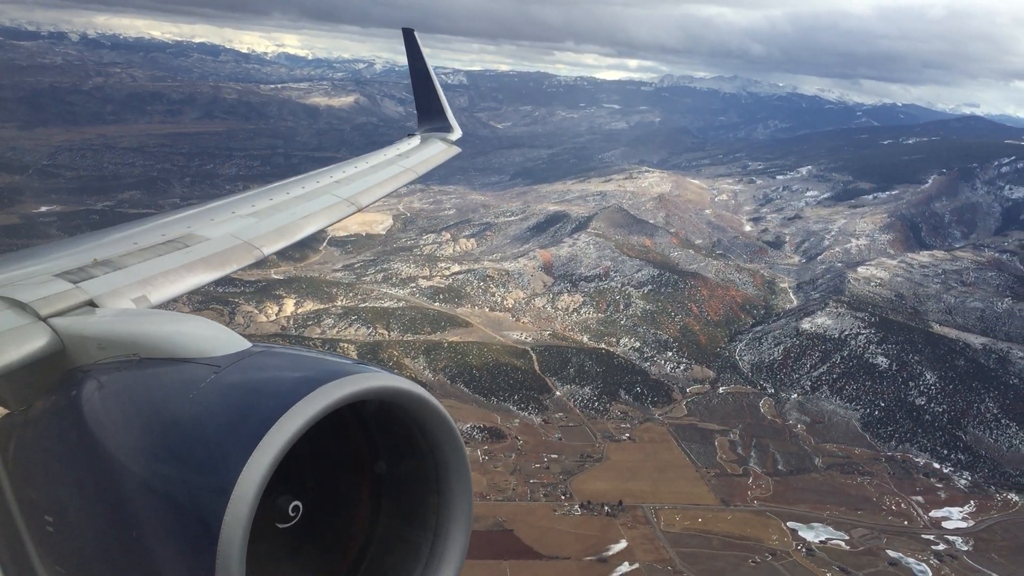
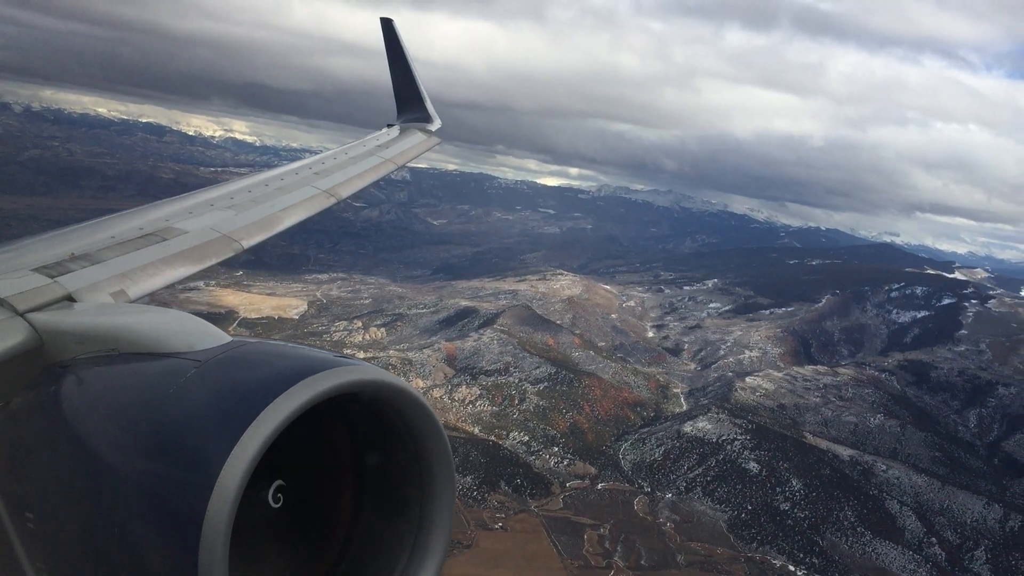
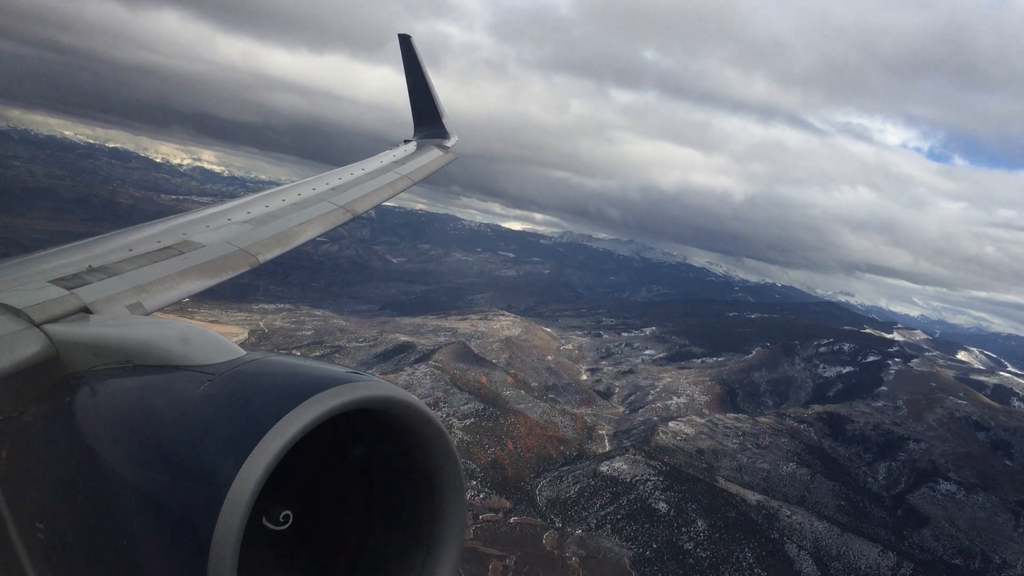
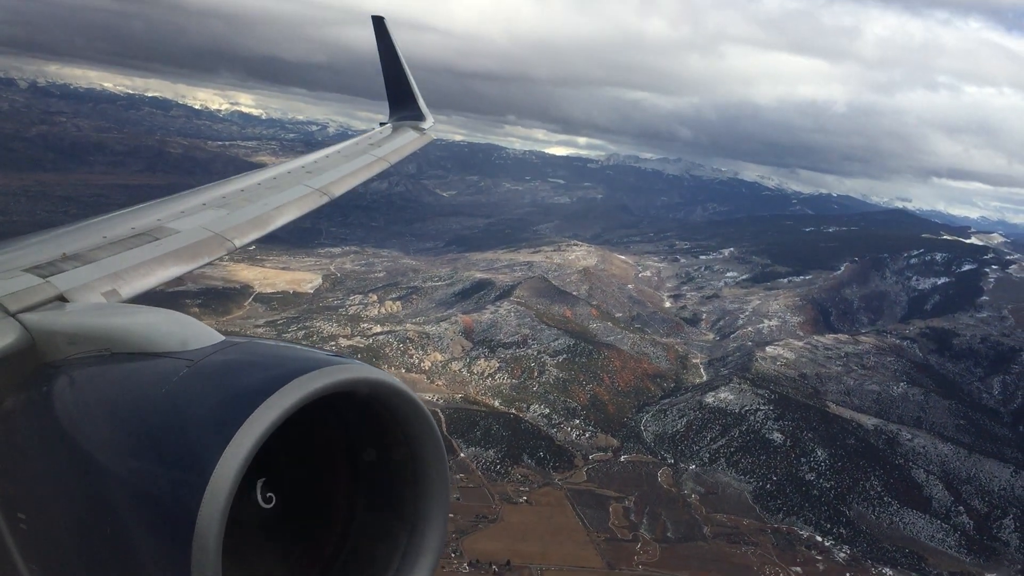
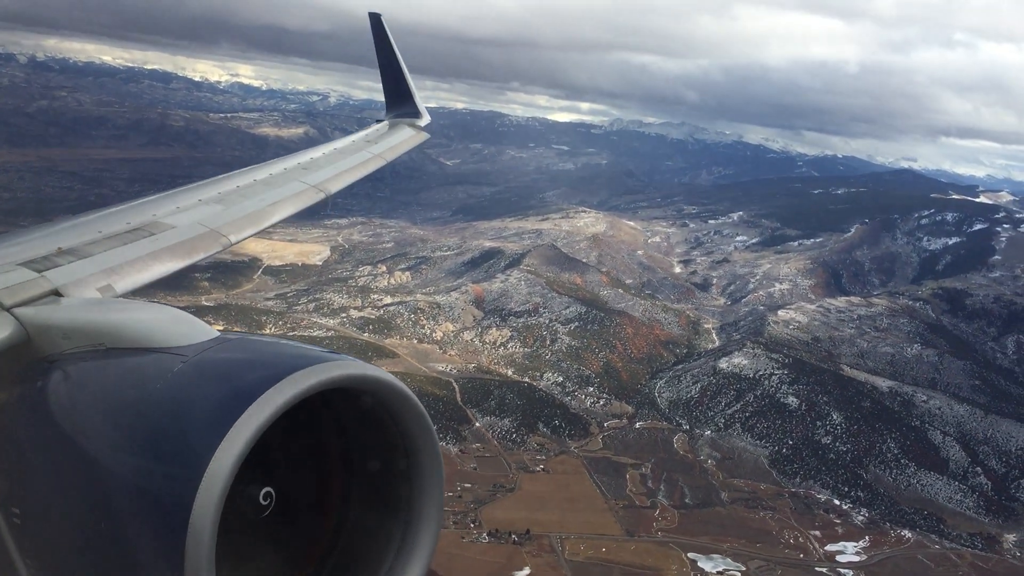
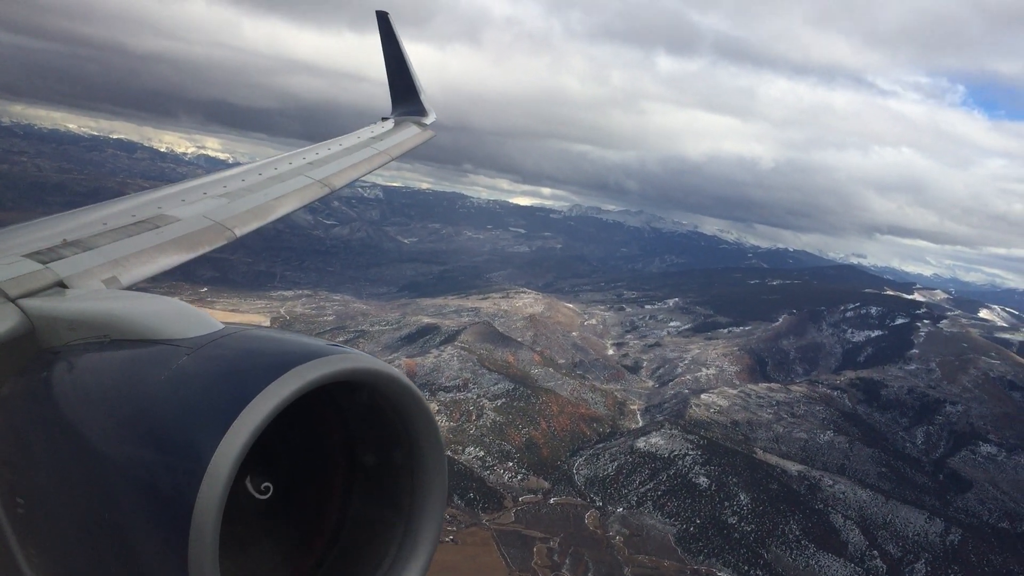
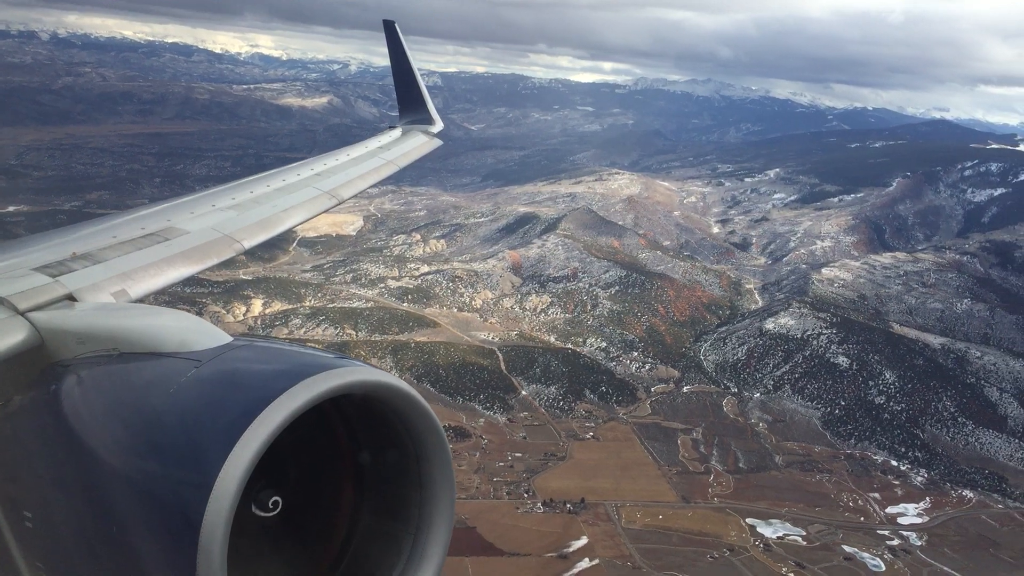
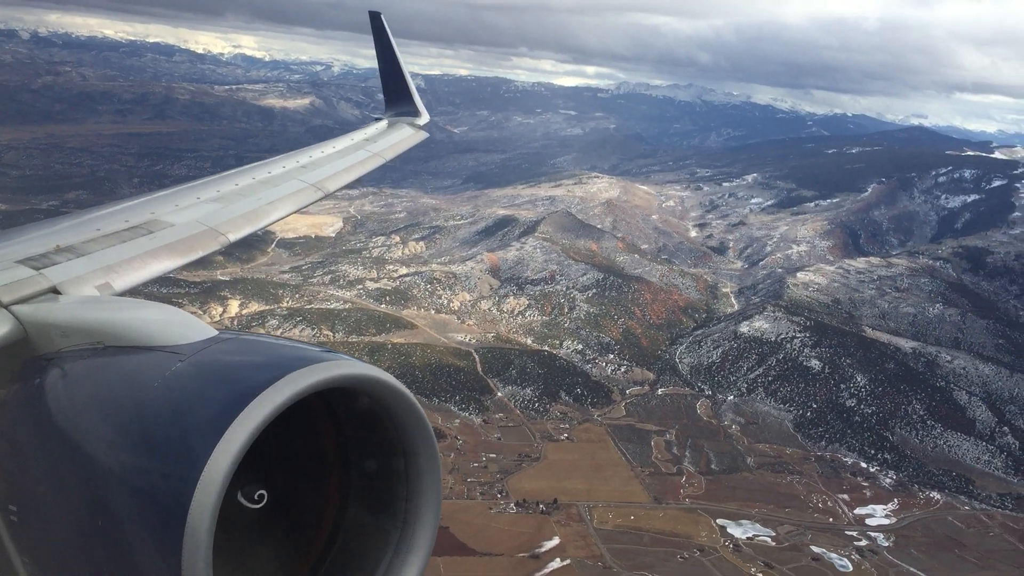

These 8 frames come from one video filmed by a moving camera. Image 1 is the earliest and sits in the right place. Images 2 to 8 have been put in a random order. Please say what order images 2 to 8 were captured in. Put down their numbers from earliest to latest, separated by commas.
7, 8, 5, 4, 2, 6, 3
